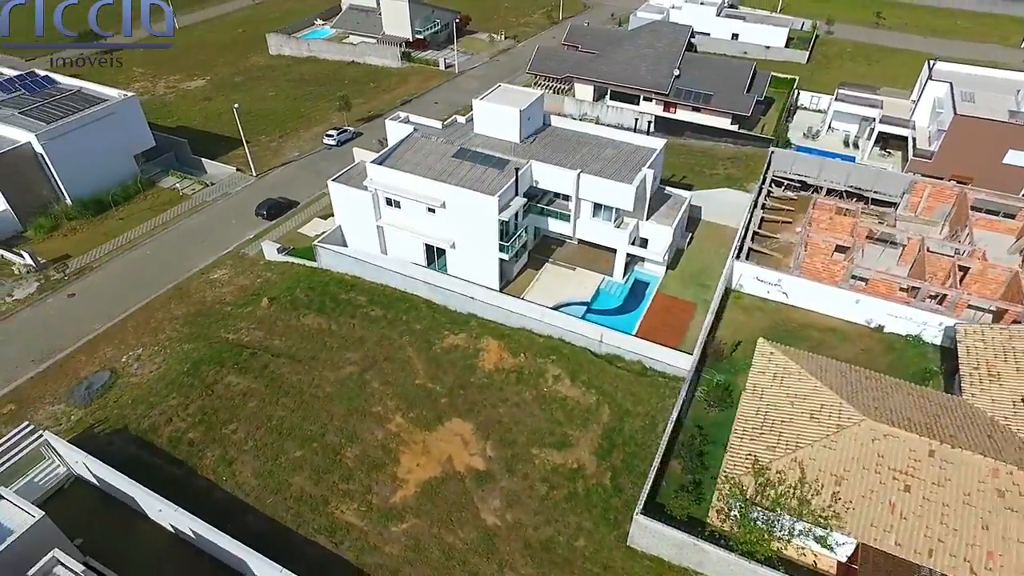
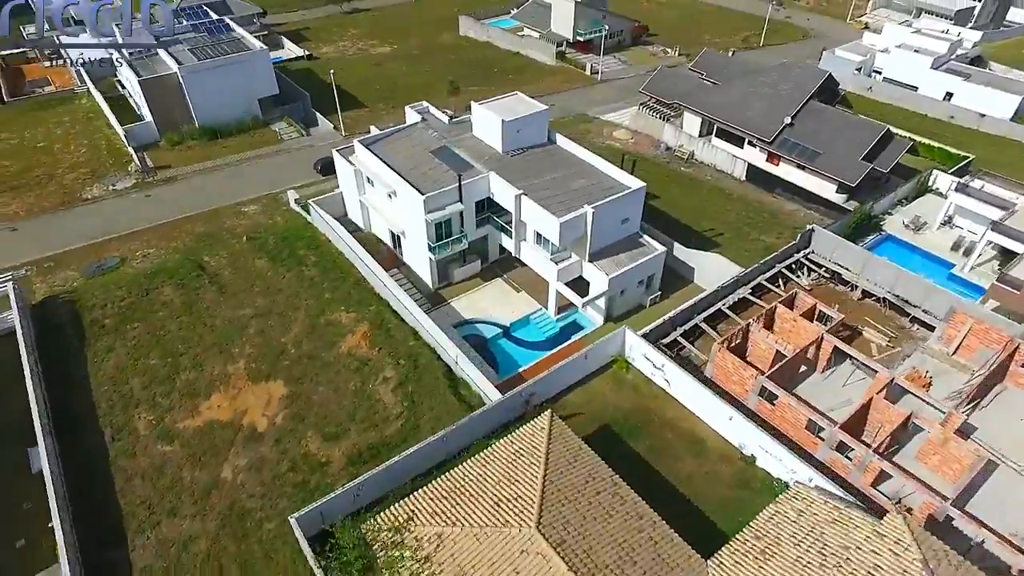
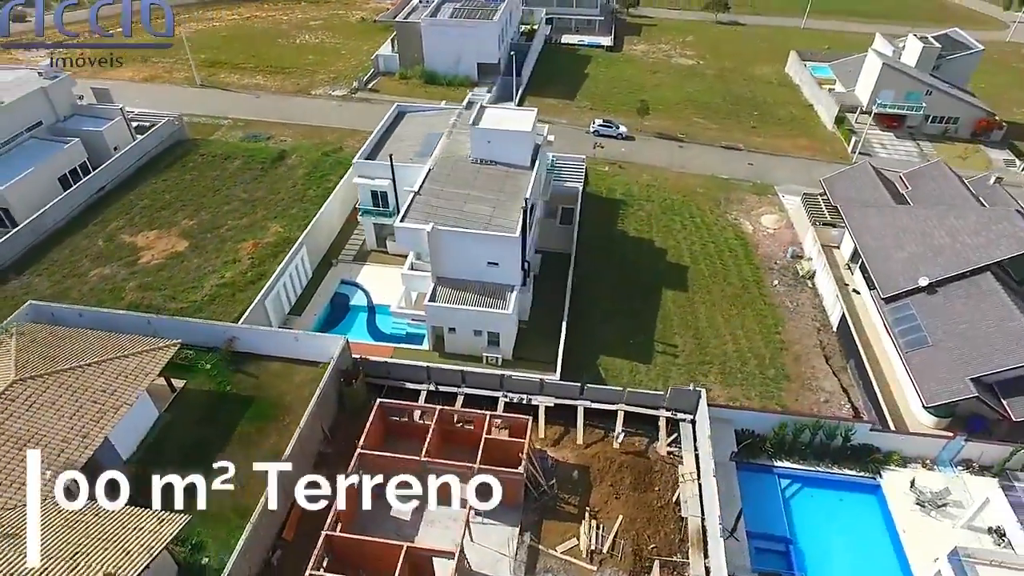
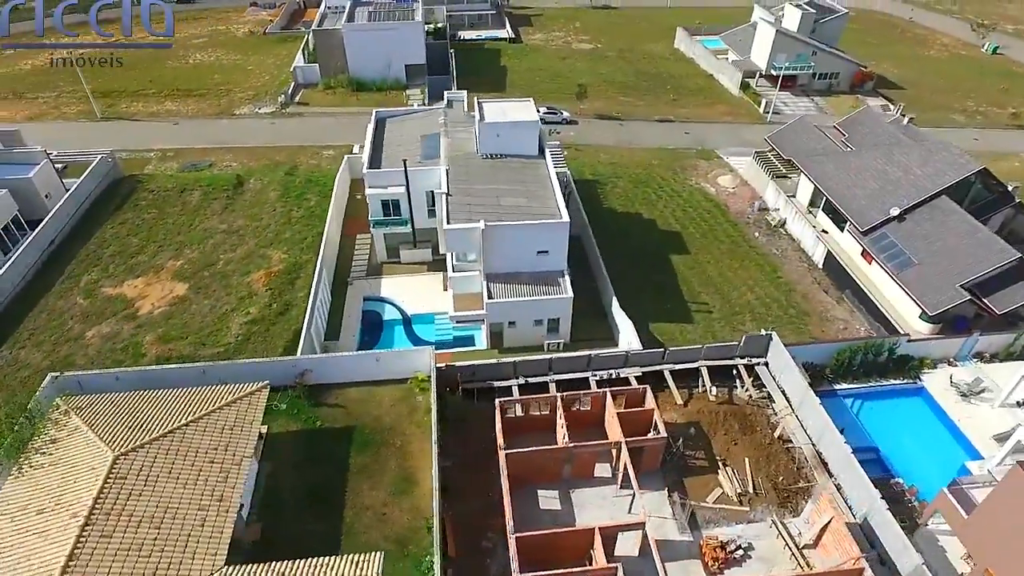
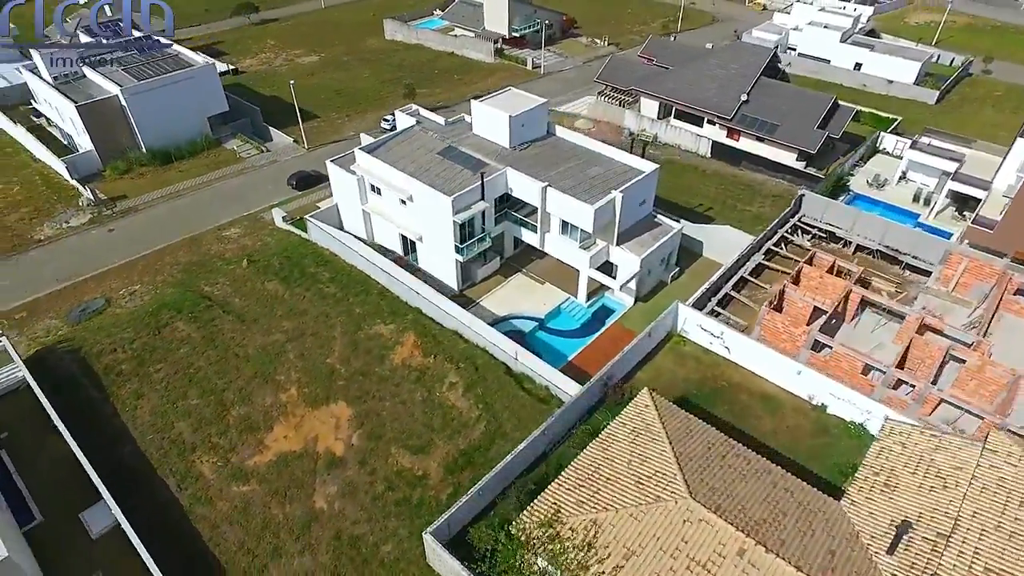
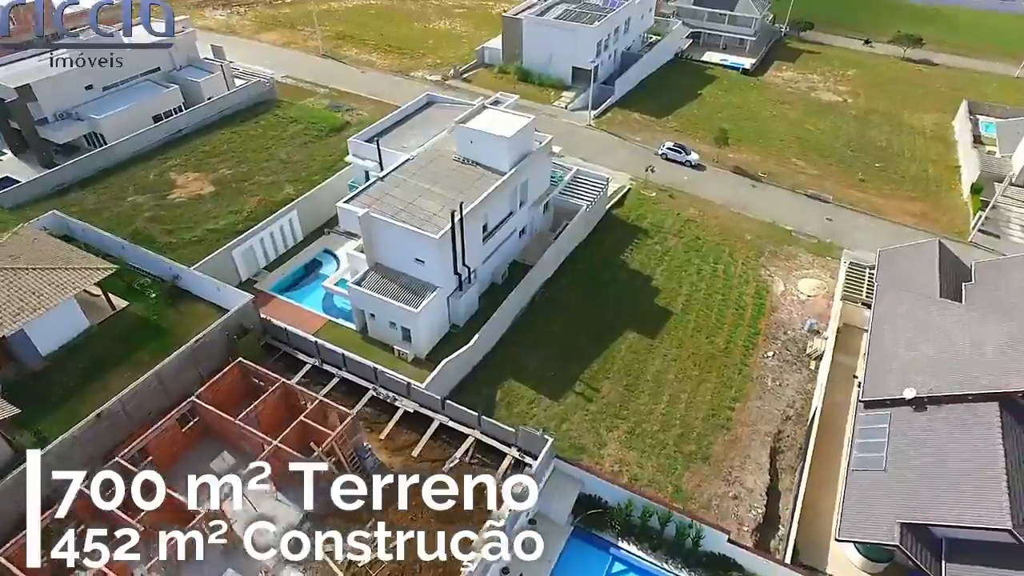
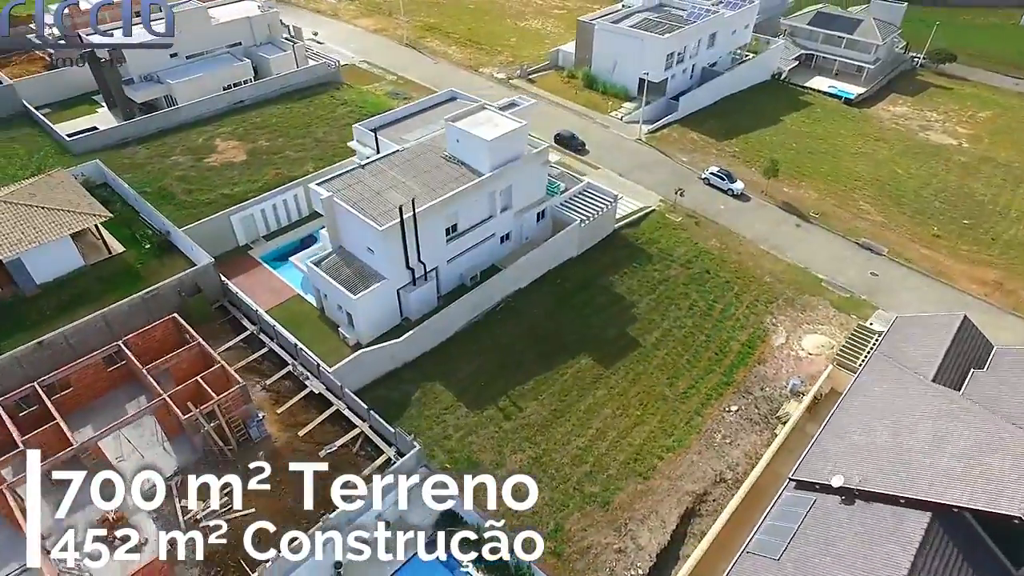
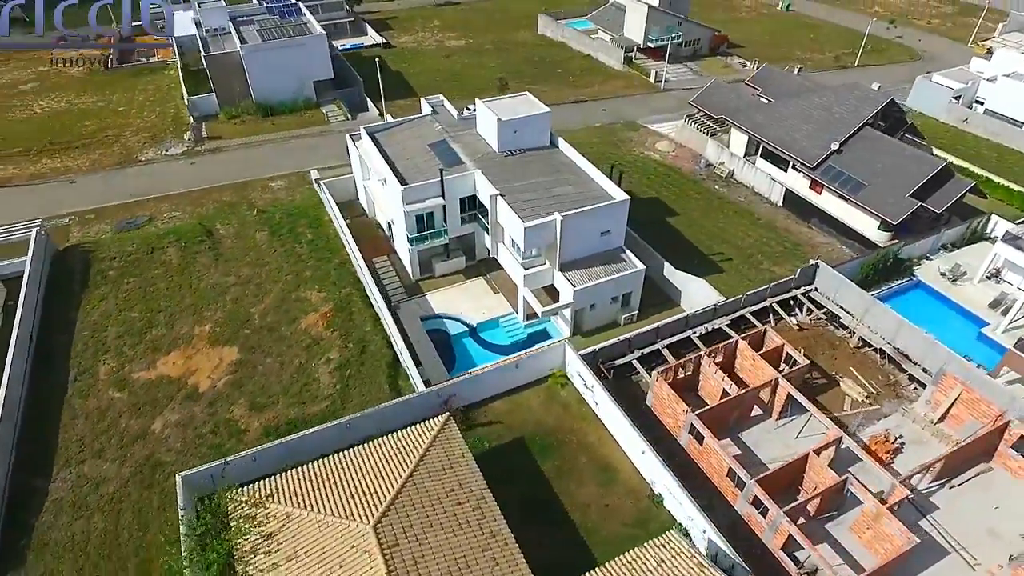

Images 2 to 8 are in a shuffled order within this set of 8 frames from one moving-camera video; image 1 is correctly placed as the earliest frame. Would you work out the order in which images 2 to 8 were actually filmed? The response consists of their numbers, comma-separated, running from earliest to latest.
5, 2, 8, 4, 3, 6, 7
